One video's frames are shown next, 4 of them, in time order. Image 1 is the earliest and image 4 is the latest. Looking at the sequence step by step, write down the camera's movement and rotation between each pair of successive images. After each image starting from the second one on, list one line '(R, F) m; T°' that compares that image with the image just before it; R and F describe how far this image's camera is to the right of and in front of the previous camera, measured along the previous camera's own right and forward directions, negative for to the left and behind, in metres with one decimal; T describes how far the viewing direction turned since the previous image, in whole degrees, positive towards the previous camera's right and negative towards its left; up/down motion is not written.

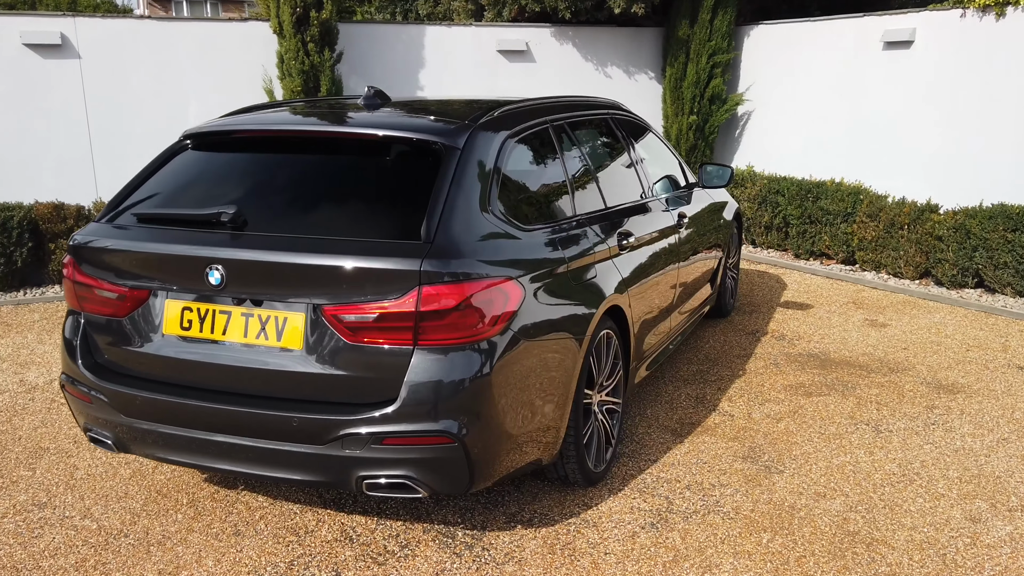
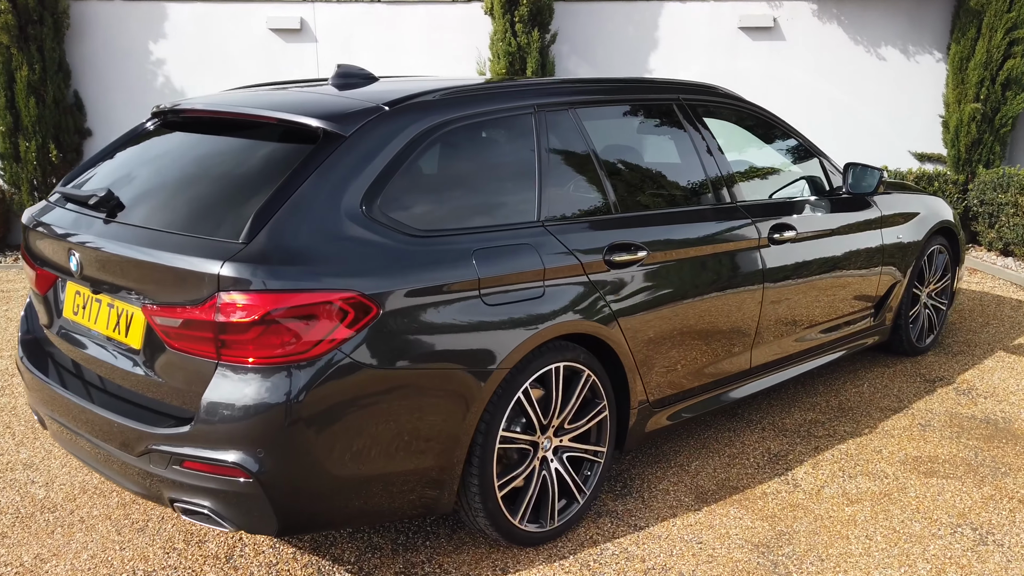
(+1.1, +0.7) m; -22°
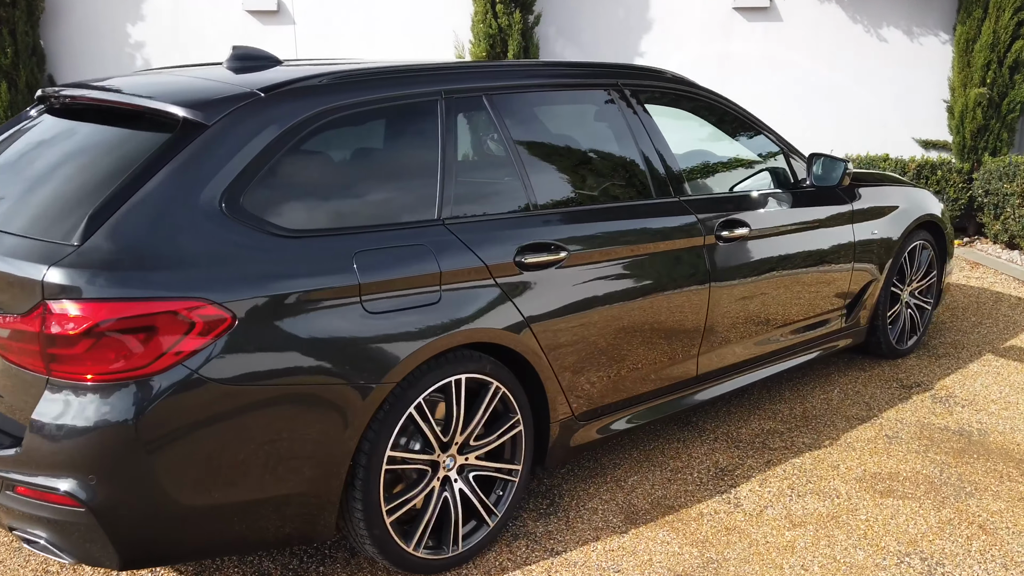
(+0.3, +0.2) m; -2°
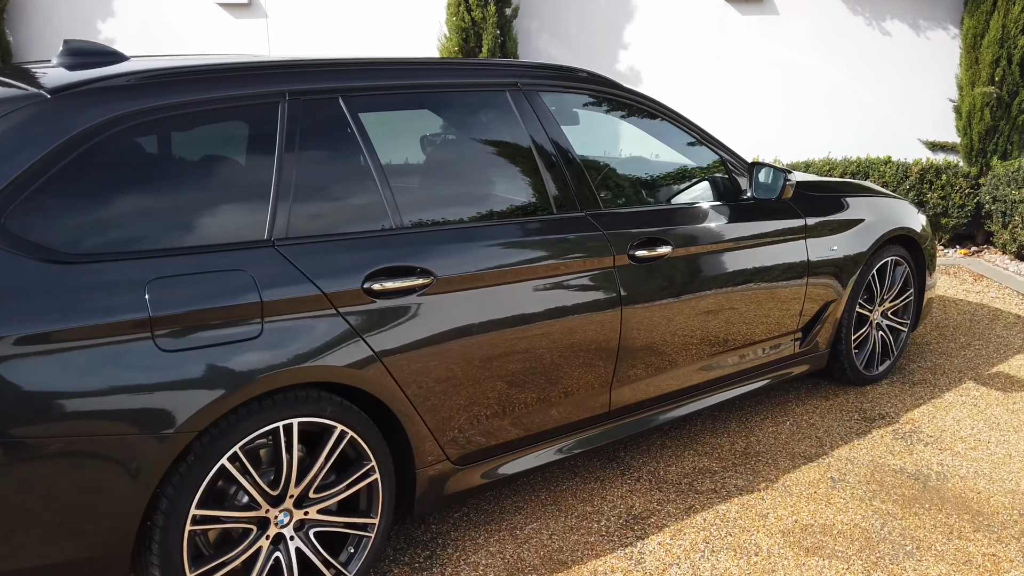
(+0.4, +0.3) m; -2°
